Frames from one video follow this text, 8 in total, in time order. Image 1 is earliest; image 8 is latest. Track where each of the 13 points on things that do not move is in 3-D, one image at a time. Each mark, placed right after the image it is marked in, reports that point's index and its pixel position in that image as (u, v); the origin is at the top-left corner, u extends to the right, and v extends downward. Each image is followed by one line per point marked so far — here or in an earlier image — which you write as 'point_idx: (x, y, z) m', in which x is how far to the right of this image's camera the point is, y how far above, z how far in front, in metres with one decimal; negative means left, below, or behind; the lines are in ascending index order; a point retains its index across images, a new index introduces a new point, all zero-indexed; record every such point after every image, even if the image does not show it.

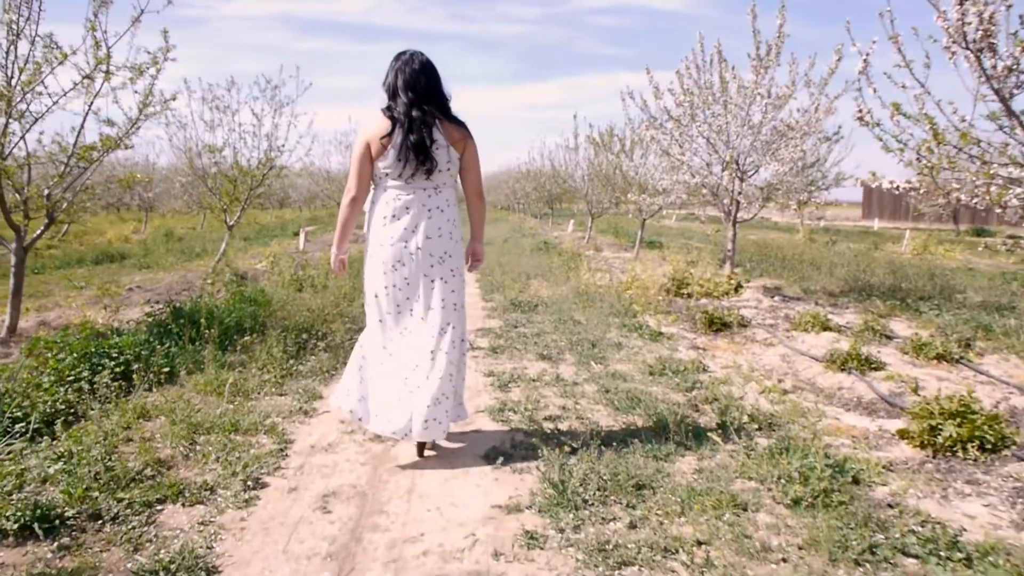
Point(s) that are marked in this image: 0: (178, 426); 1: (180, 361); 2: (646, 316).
0: (-1.8, -0.8, +4.2) m
1: (-2.4, -0.5, +5.4) m
2: (+1.4, -0.3, +7.9) m
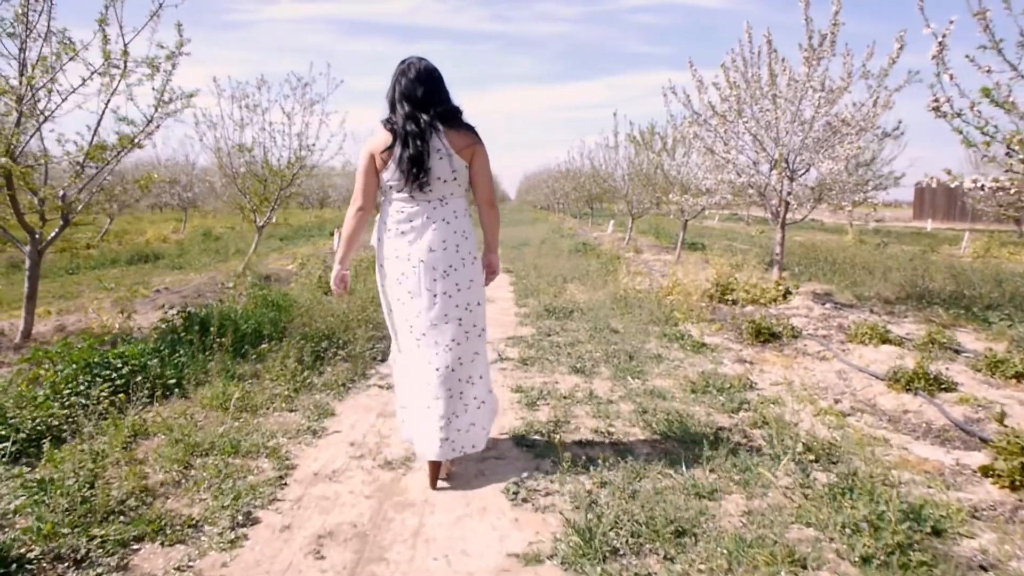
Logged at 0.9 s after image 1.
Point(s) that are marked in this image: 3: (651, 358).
0: (-1.7, -0.8, +3.9) m
1: (-2.2, -0.6, +5.1) m
2: (+1.7, -0.4, +7.4) m
3: (+1.1, -0.5, +5.9) m
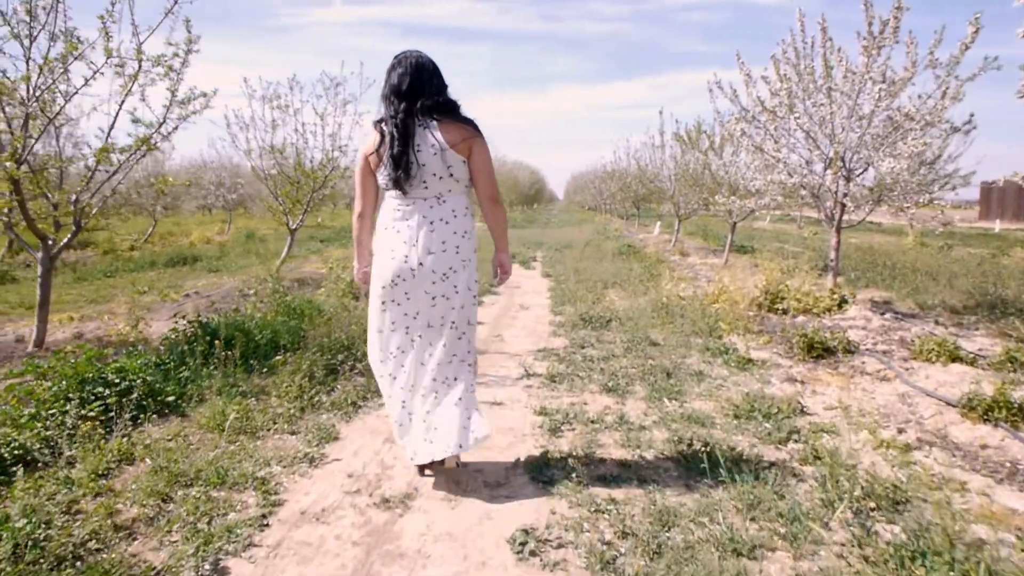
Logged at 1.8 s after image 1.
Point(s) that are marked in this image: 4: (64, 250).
0: (-1.7, -0.9, +3.5) m
1: (-2.0, -0.7, +4.8) m
2: (+2.0, -0.4, +6.8) m
3: (+1.3, -0.6, +5.4) m
4: (-3.5, +0.3, +6.0) m
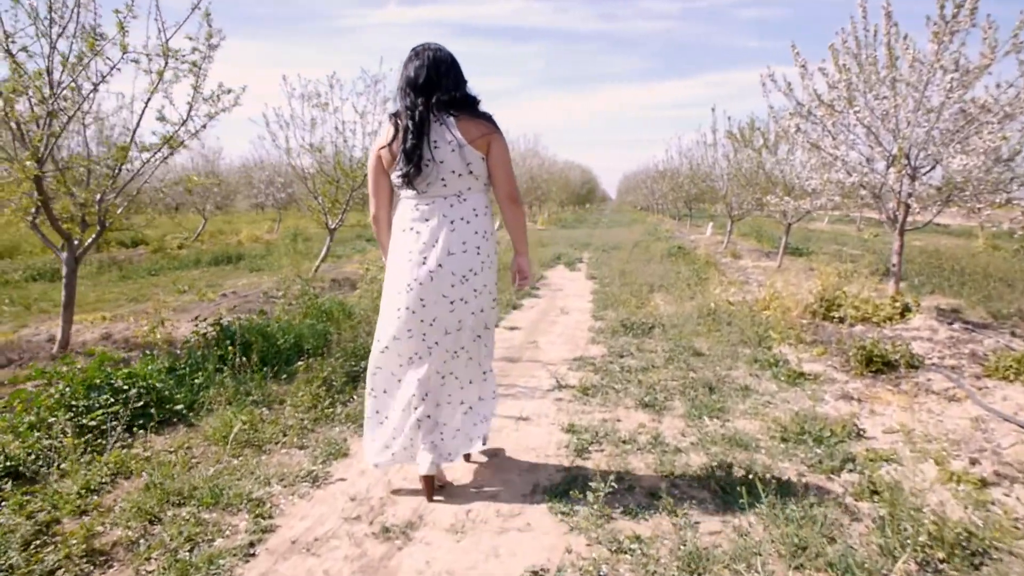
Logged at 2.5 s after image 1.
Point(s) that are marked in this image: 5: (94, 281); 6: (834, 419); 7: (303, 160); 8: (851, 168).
0: (-1.6, -0.9, +3.3) m
1: (-1.9, -0.7, +4.6) m
2: (+2.3, -0.5, +6.4) m
3: (+1.4, -0.7, +4.9) m
4: (-3.3, +0.3, +5.9) m
5: (-6.5, +0.1, +11.8) m
6: (+1.8, -0.7, +4.4) m
7: (-3.1, +1.9, +11.3) m
8: (+3.7, +1.3, +8.3) m
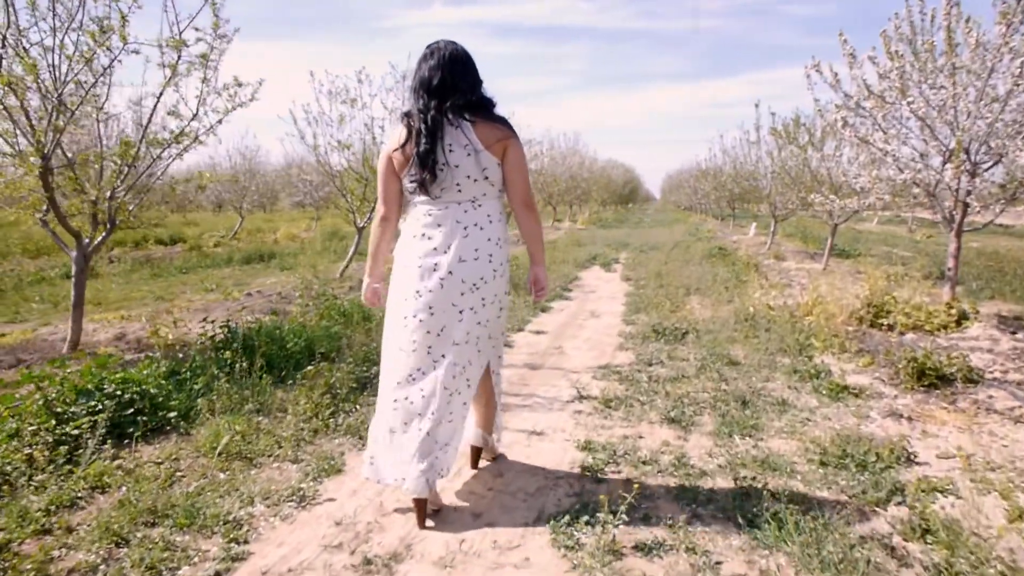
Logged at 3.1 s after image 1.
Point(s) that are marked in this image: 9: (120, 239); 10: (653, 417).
0: (-1.6, -0.9, +3.1) m
1: (-1.8, -0.7, +4.3) m
2: (+2.4, -0.5, +5.9) m
3: (+1.5, -0.7, +4.5) m
4: (-3.1, +0.3, +5.7) m
5: (-6.0, +0.1, +11.8) m
6: (+1.9, -0.8, +3.9) m
7: (-2.6, +1.9, +11.1) m
8: (+4.0, +1.3, +7.7) m
9: (-8.6, +1.1, +16.7) m
10: (+0.8, -0.8, +4.4) m
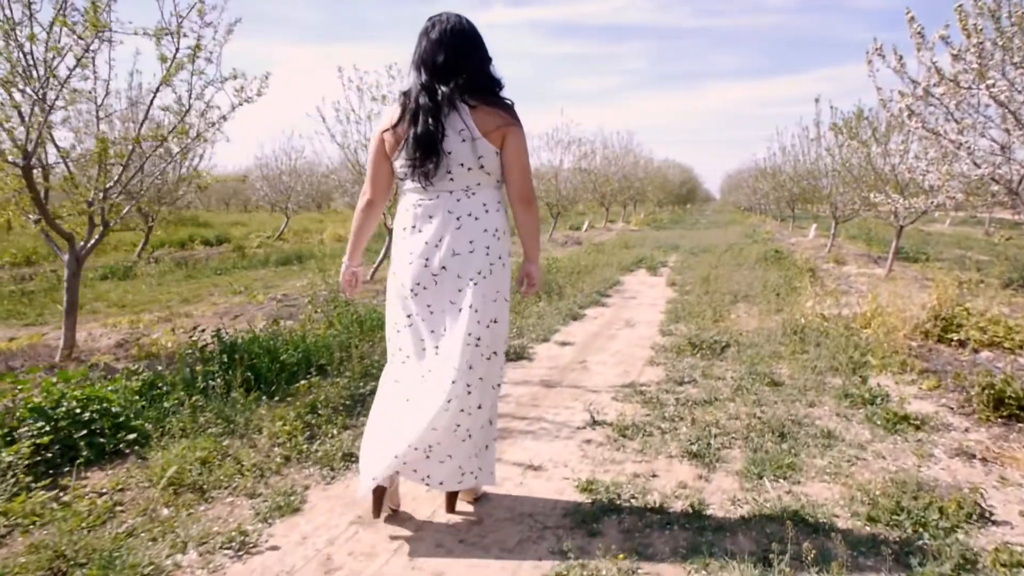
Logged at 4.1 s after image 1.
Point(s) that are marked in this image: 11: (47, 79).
0: (-1.7, -0.9, +2.6) m
1: (-1.8, -0.7, +3.9) m
2: (+2.5, -0.6, +5.2) m
3: (+1.5, -0.8, +3.9) m
4: (-3.0, +0.3, +5.4) m
5: (-5.4, +0.1, +11.7) m
6: (+1.8, -0.9, +3.2) m
7: (-2.1, +1.9, +10.7) m
8: (+4.2, +1.2, +6.9) m
9: (-7.6, +1.1, +16.8) m
10: (+0.8, -0.8, +3.8) m
11: (-3.1, +1.4, +5.2) m
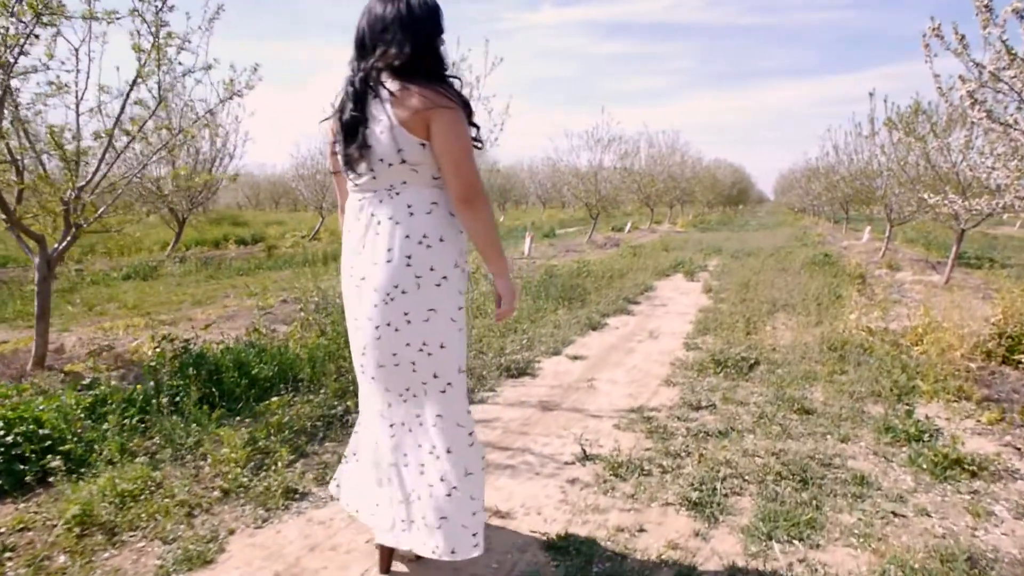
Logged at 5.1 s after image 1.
0: (-1.9, -1.0, +2.2) m
1: (-1.9, -0.8, +3.5) m
2: (+2.5, -0.7, +4.4) m
3: (+1.4, -0.8, +3.2) m
4: (-3.0, +0.2, +5.1) m
5: (-5.0, +0.1, +11.5) m
6: (+1.7, -0.9, +2.6) m
7: (-1.7, +1.8, +10.3) m
8: (+4.3, +1.1, +6.1) m
9: (-6.9, +1.1, +16.7) m
10: (+0.7, -0.9, +3.2) m
11: (-3.1, +1.4, +4.8) m
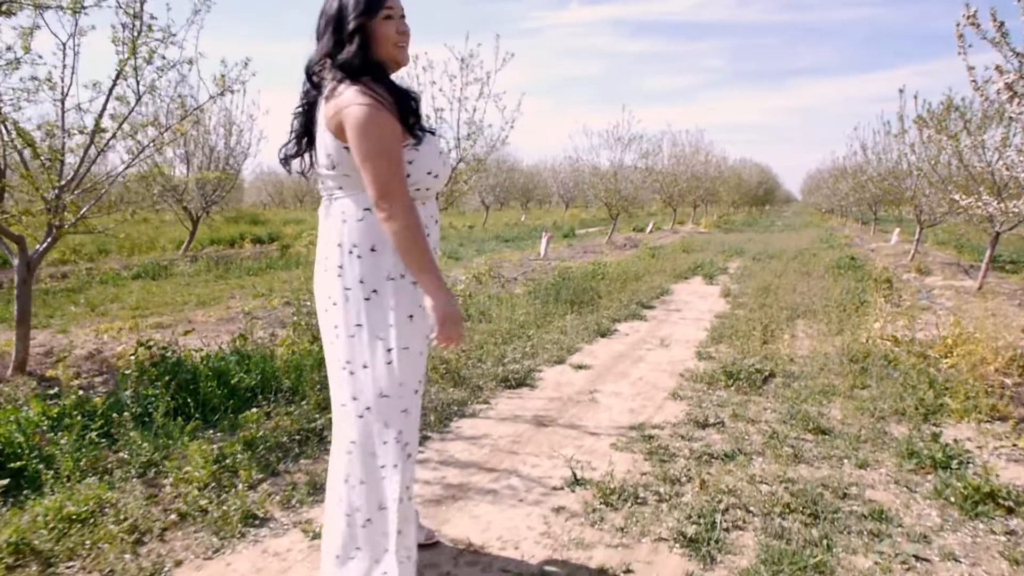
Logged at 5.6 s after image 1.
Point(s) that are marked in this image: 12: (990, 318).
0: (-2.0, -1.0, +2.0) m
1: (-2.0, -0.8, +3.3) m
2: (+2.4, -0.7, +4.1) m
3: (+1.3, -0.9, +2.9) m
4: (-3.1, +0.2, +4.9) m
5: (-4.8, +0.1, +11.3) m
6: (+1.6, -1.0, +2.2) m
7: (-1.6, +1.8, +10.1) m
8: (+4.3, +1.0, +5.6) m
9: (-6.5, +1.1, +16.6) m
10: (+0.6, -0.9, +2.9) m
11: (-3.1, +1.4, +4.6) m
12: (+4.0, -0.3, +6.3) m
